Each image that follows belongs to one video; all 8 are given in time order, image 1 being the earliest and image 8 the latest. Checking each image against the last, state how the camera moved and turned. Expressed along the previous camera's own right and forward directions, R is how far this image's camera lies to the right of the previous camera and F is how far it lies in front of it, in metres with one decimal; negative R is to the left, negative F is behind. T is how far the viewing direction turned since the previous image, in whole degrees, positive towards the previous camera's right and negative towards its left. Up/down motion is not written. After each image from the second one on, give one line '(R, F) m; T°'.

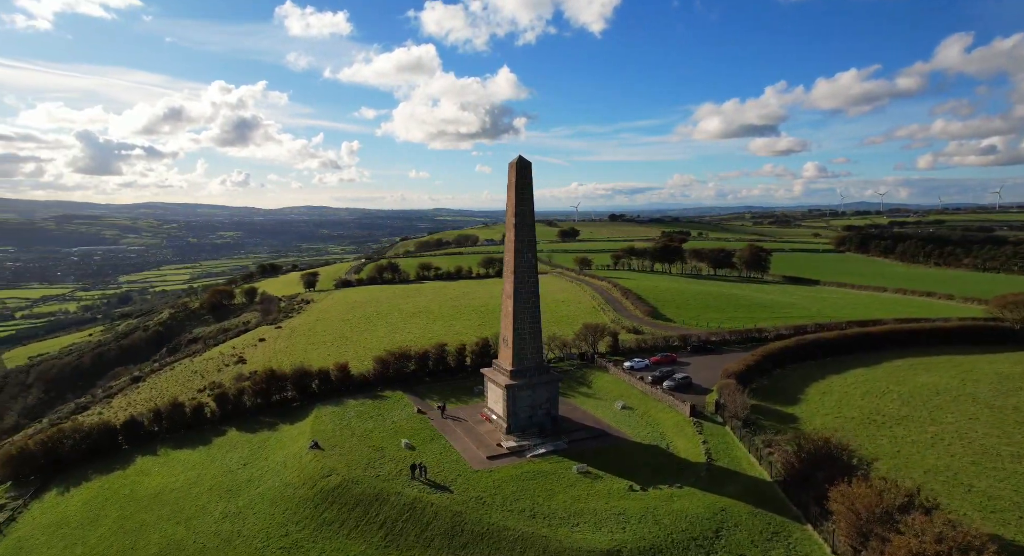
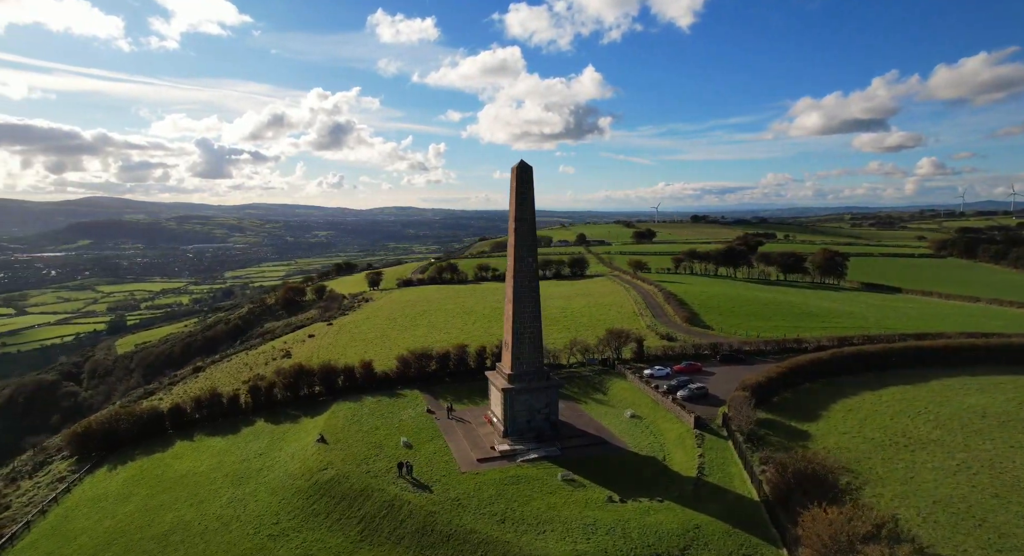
(+3.1, +0.2) m; -7°
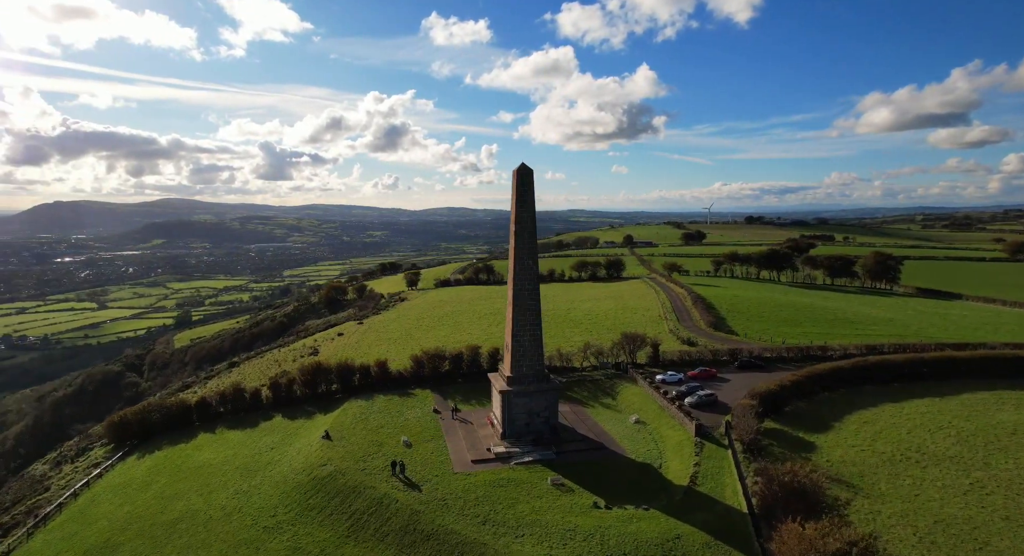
(+1.9, +0.1) m; -4°
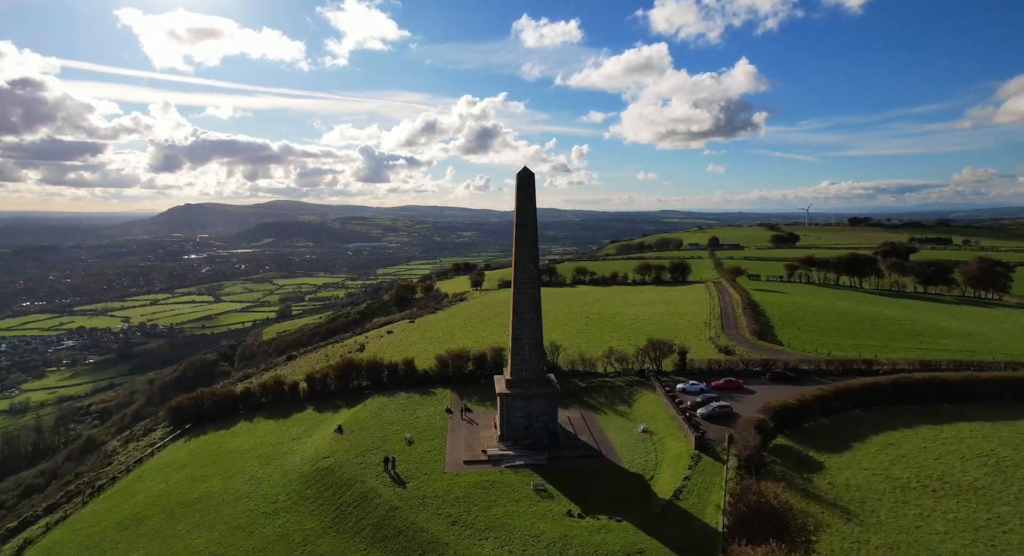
(+3.3, +0.2) m; -7°
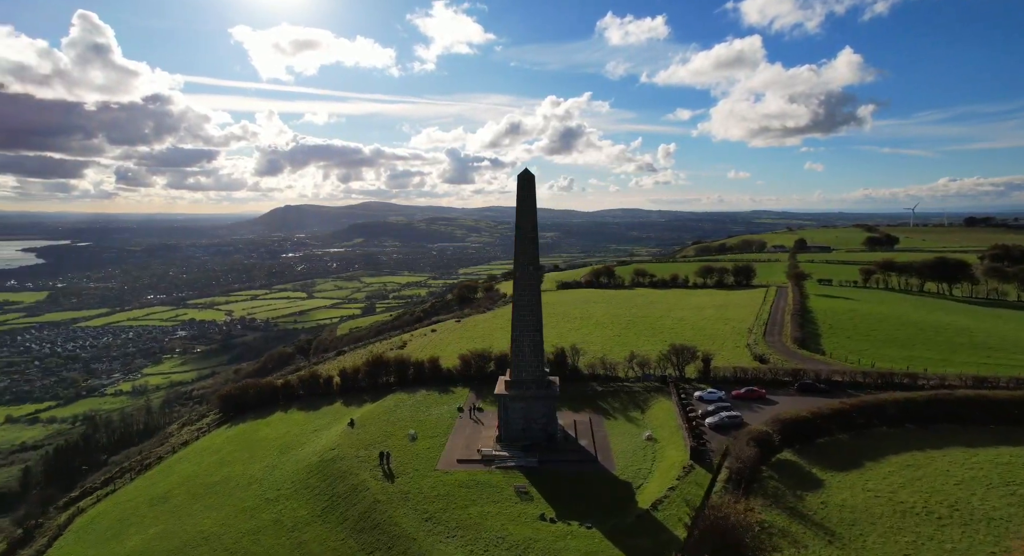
(+3.2, +0.1) m; -7°
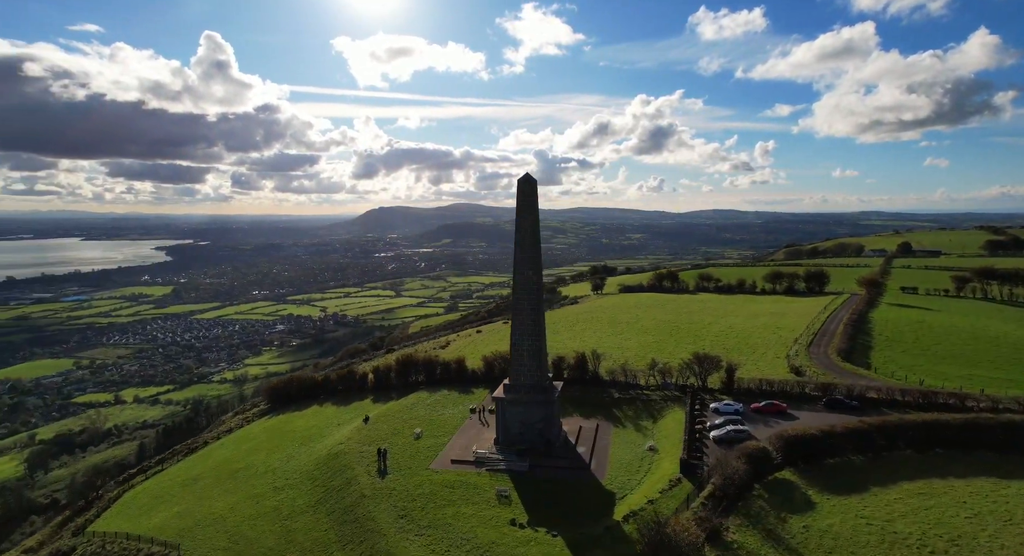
(+3.3, 0.0) m; -7°
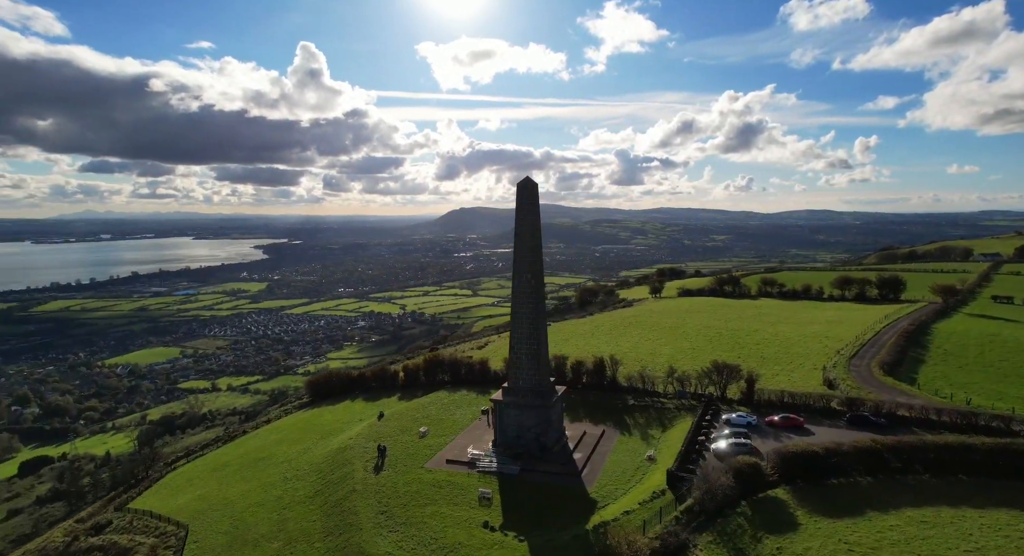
(+3.1, 0.0) m; -7°
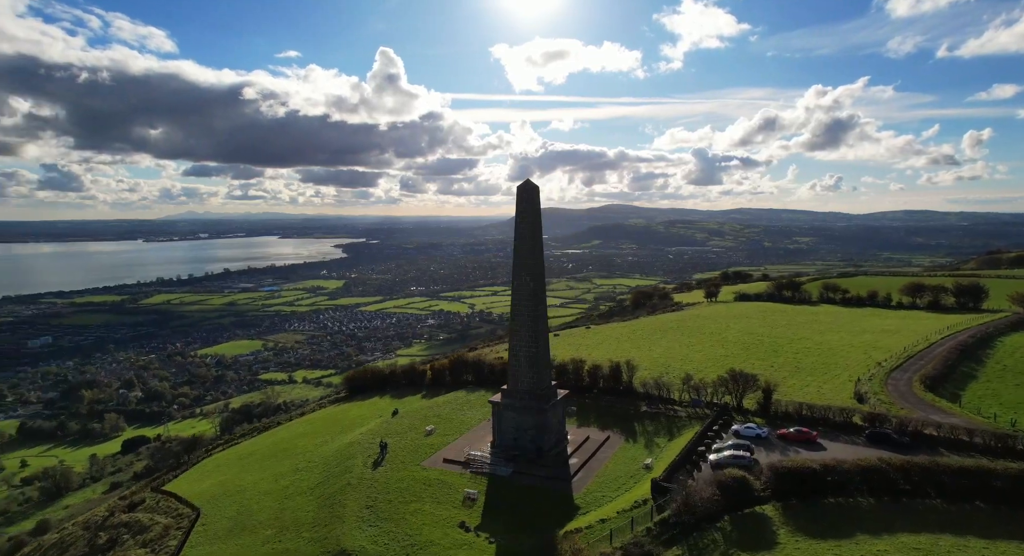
(+2.9, -0.1) m; -6°
